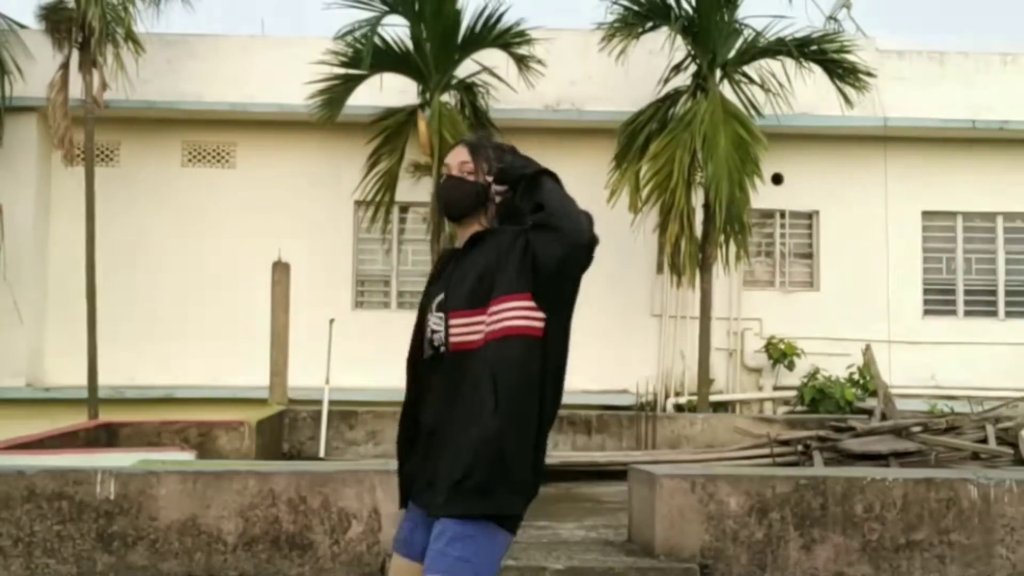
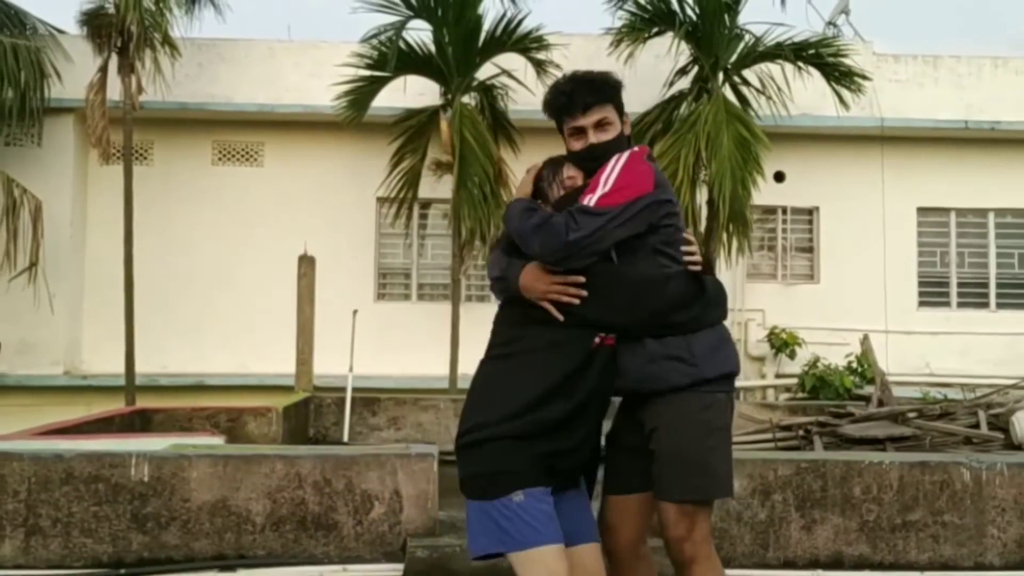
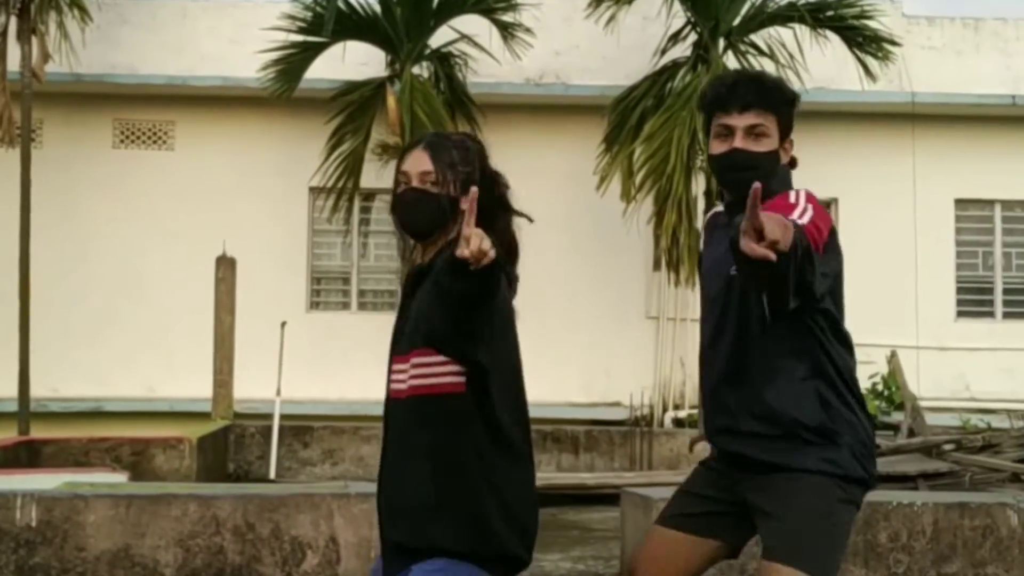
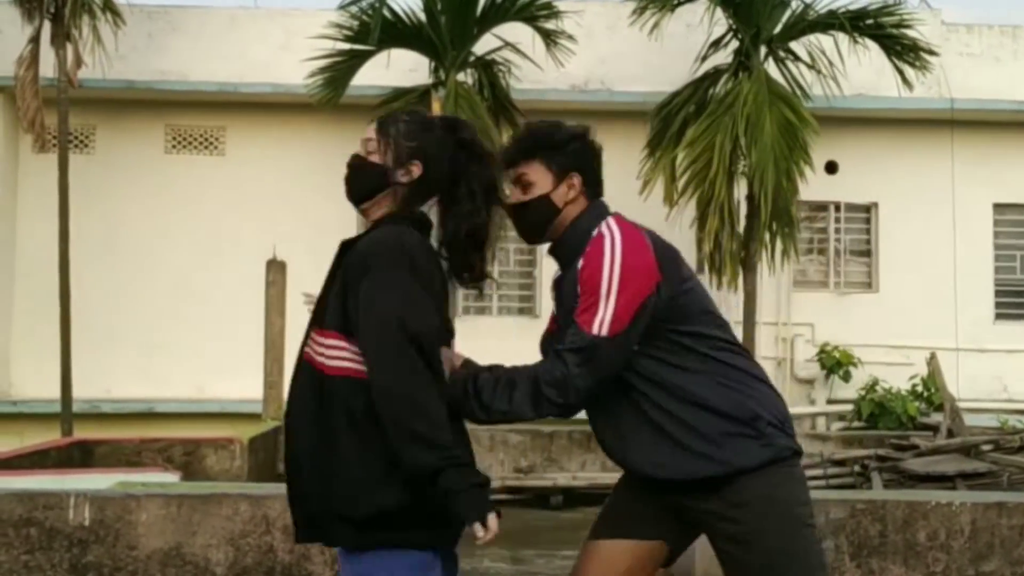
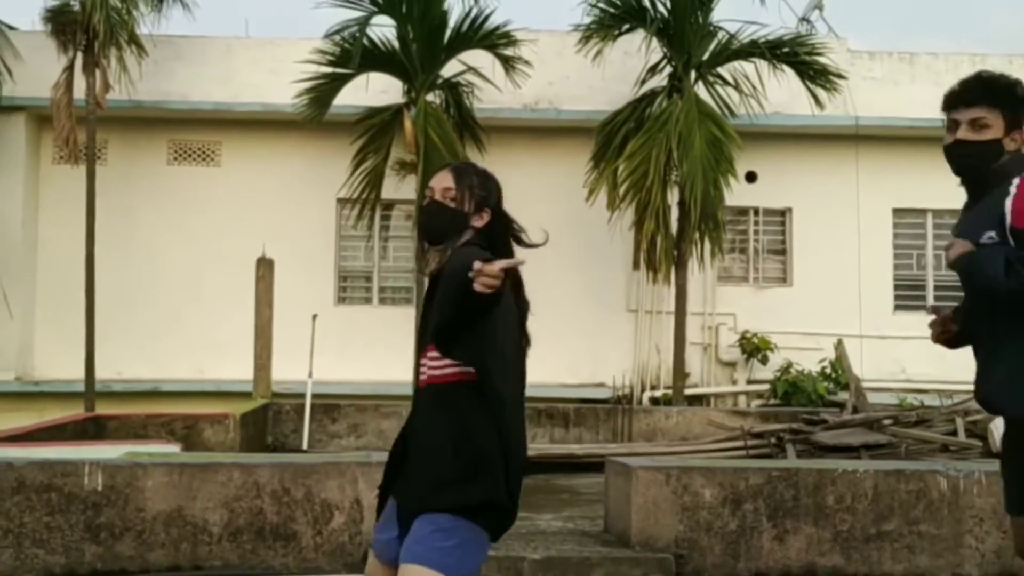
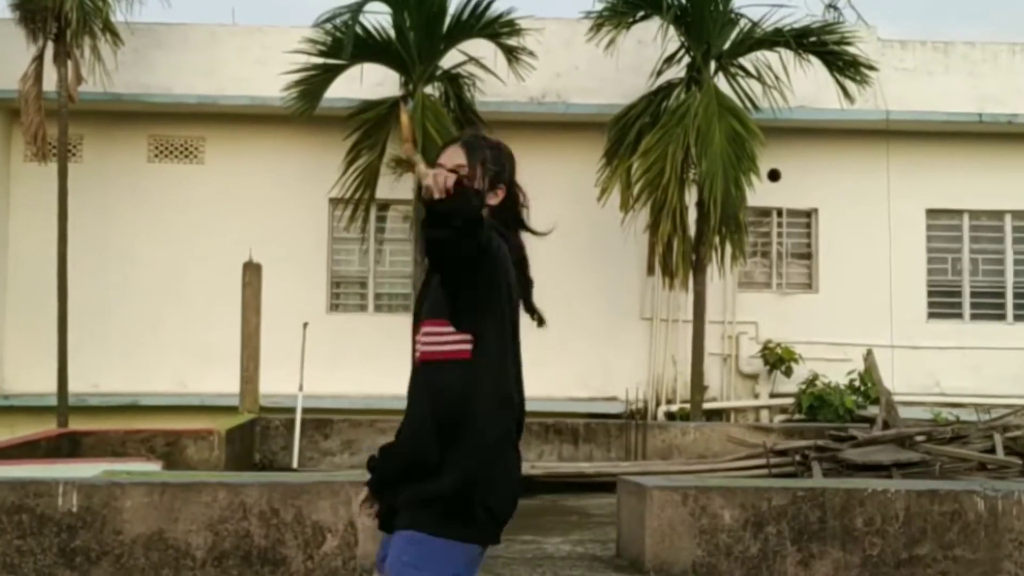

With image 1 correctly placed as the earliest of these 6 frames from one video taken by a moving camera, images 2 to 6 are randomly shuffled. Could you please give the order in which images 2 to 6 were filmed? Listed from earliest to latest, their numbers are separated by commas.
6, 5, 3, 4, 2
